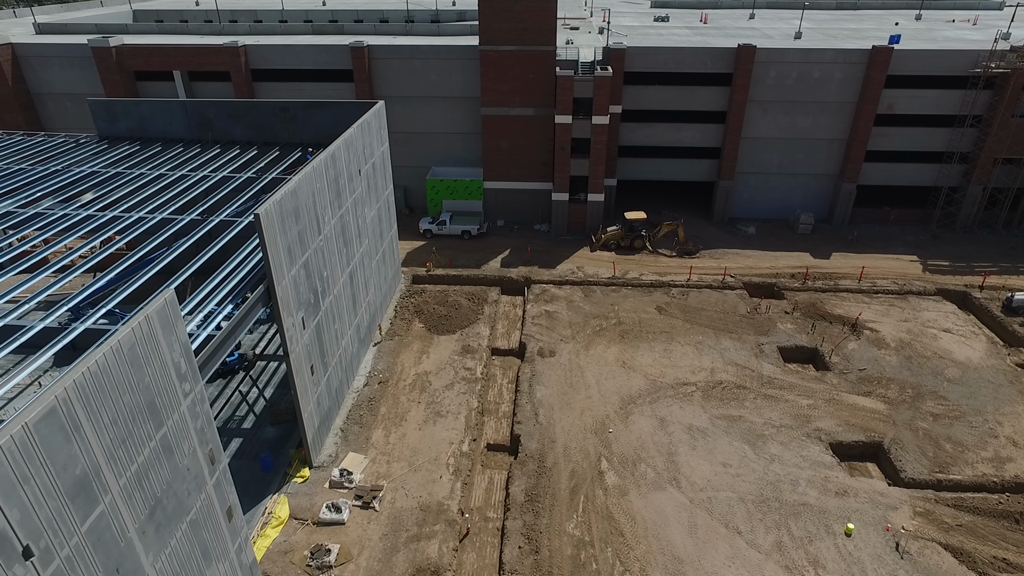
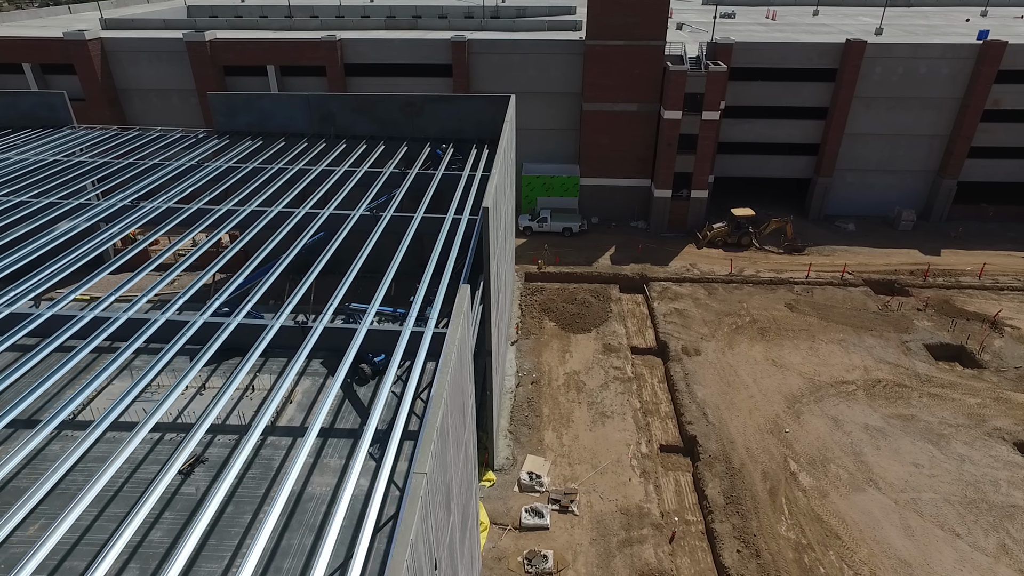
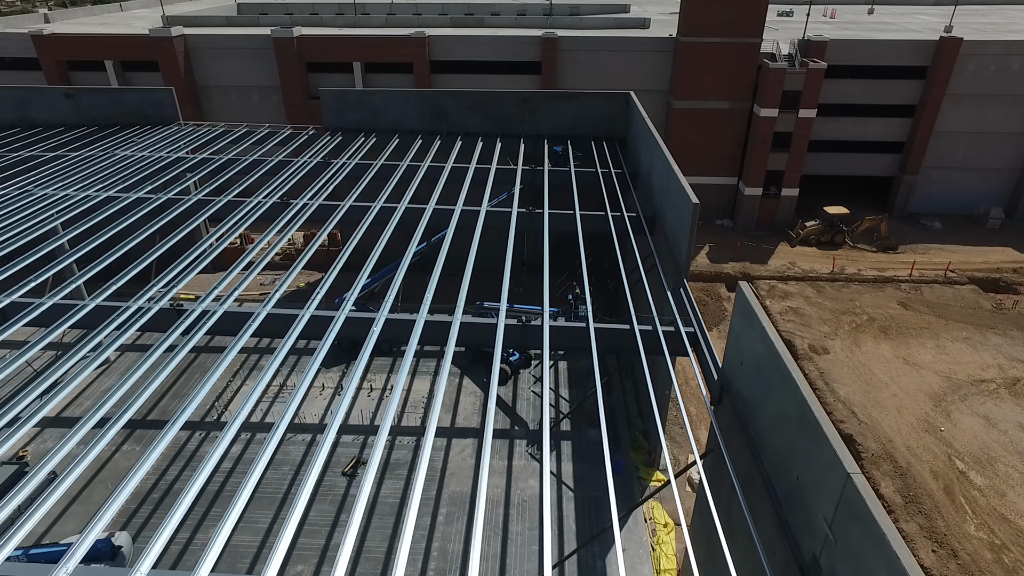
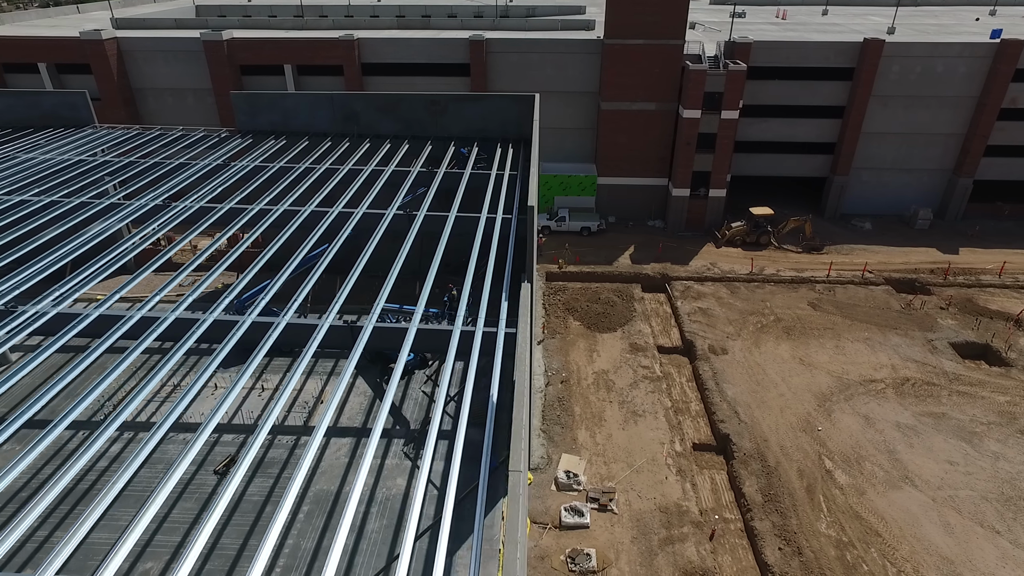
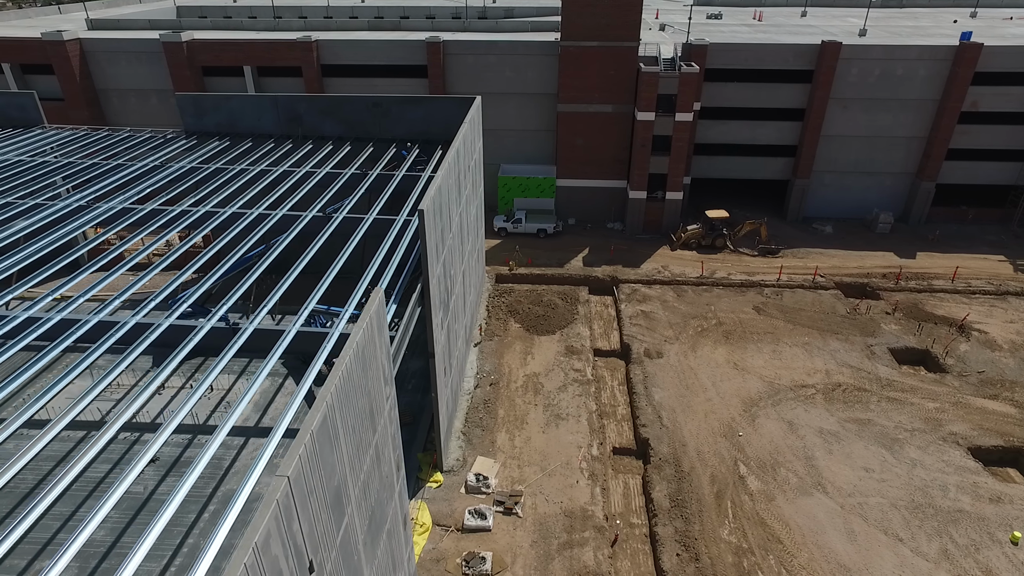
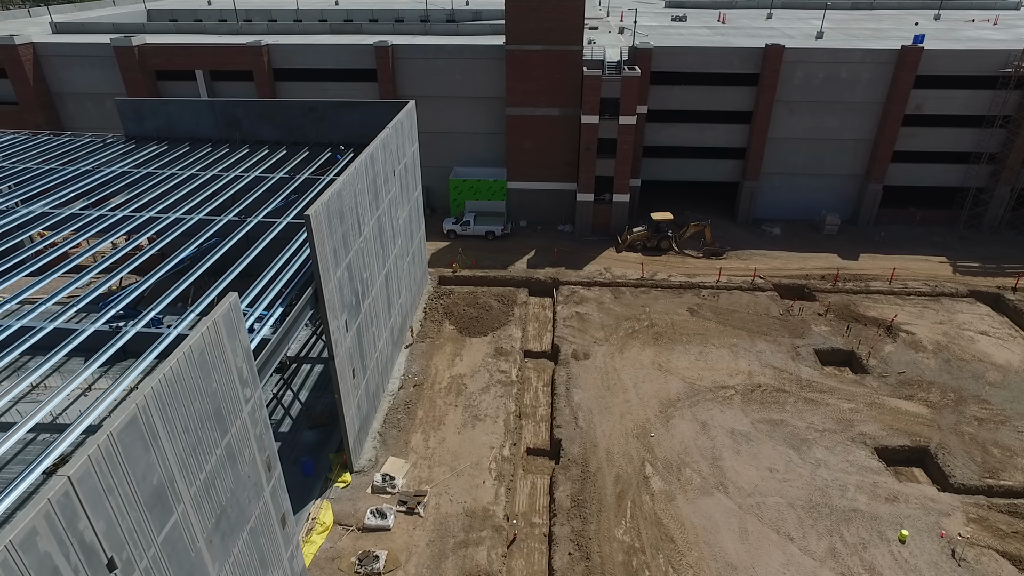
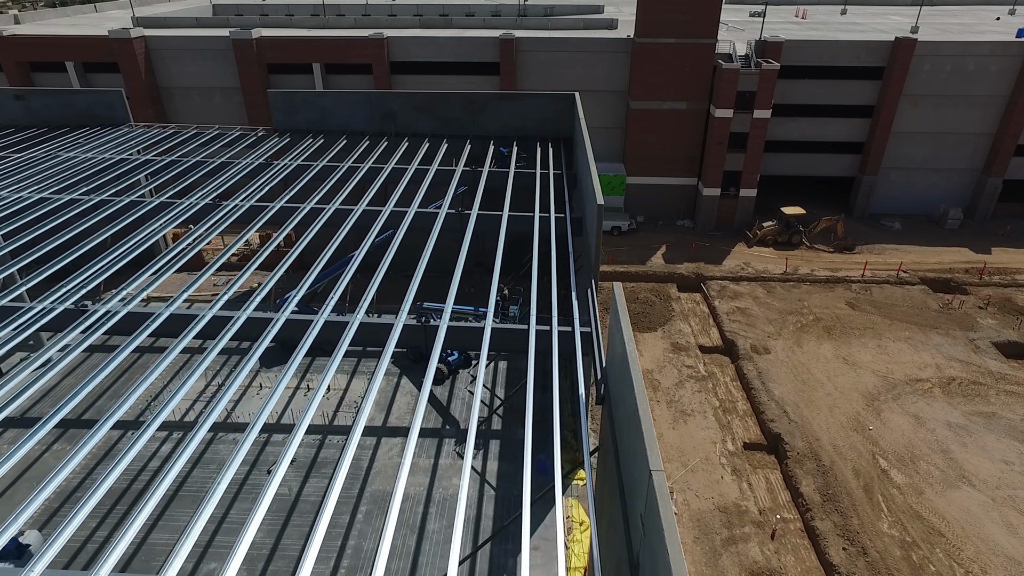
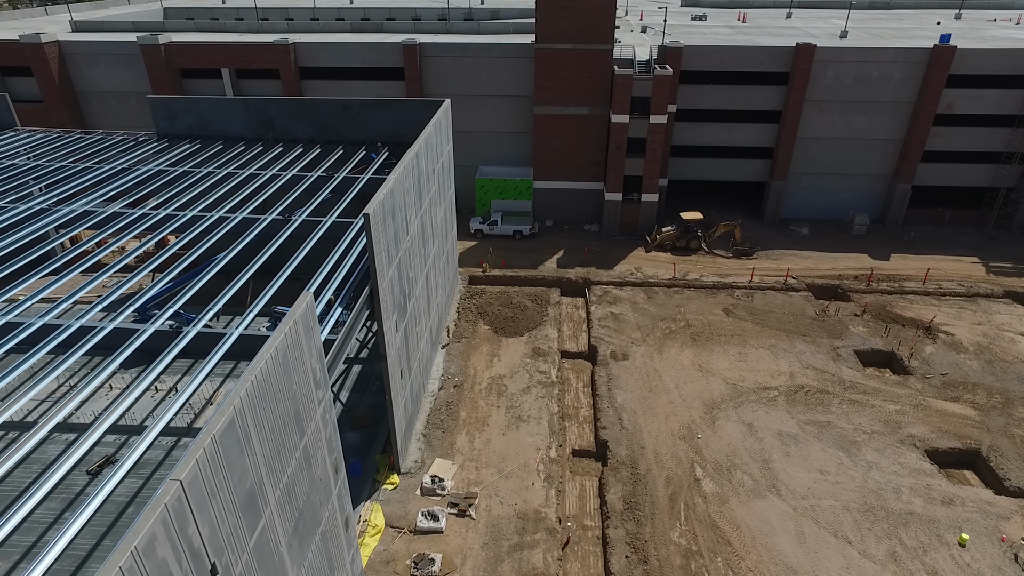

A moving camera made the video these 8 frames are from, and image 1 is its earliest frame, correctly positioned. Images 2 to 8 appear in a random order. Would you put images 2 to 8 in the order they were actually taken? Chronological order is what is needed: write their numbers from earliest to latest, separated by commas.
6, 8, 5, 2, 4, 7, 3
